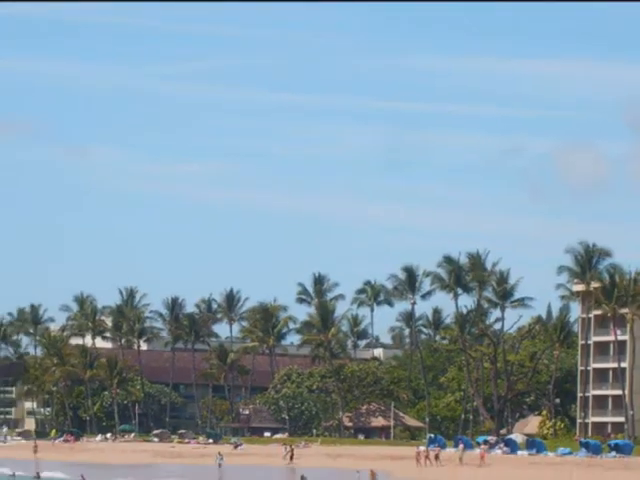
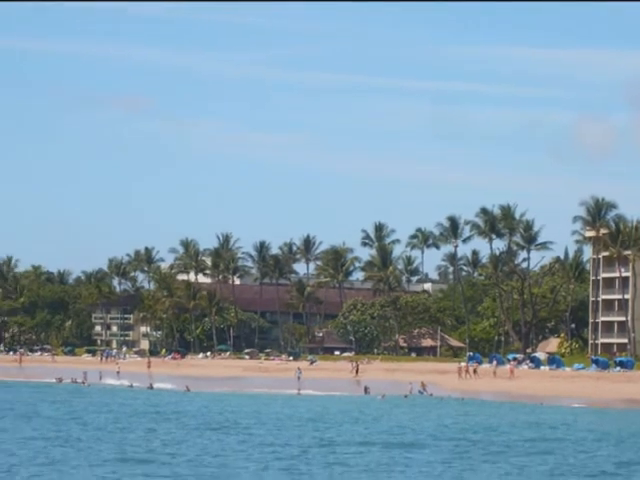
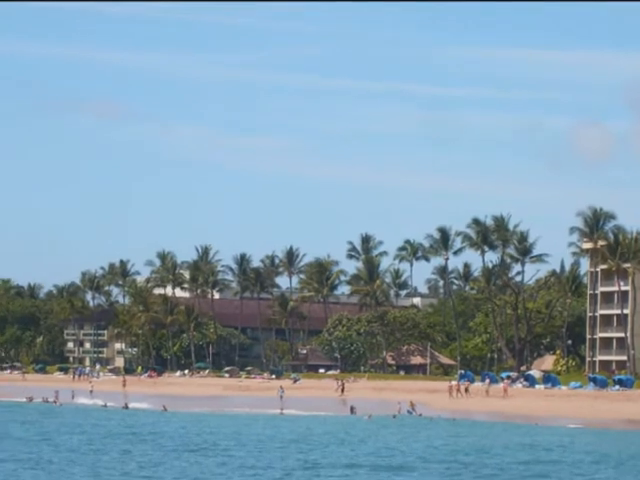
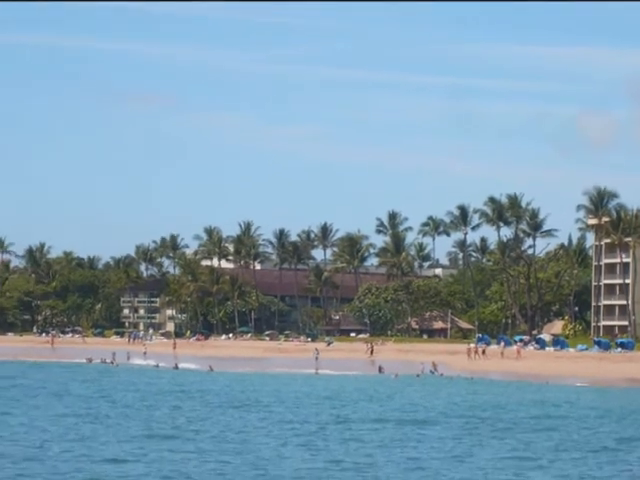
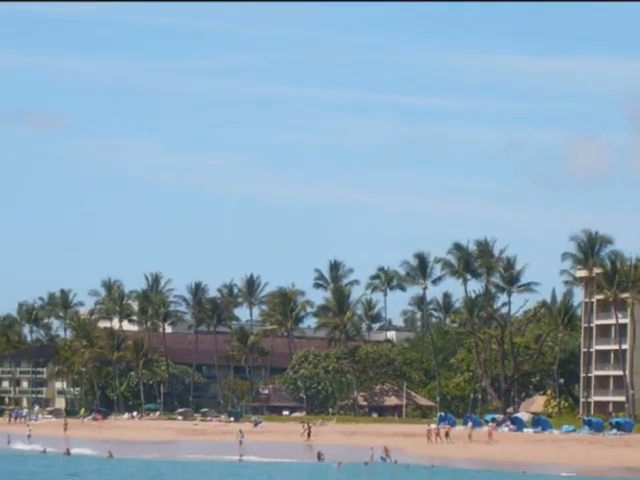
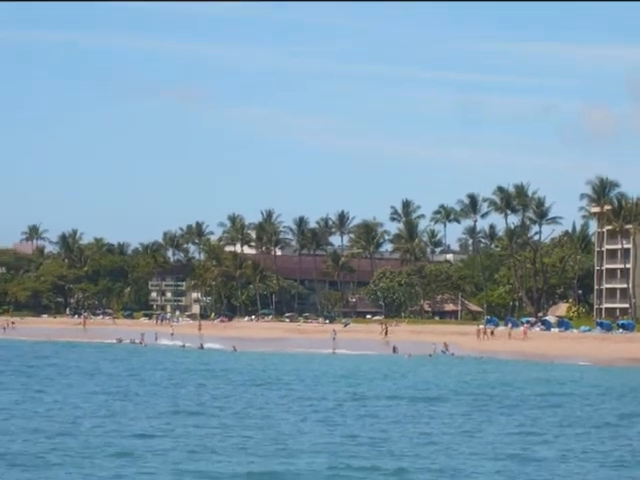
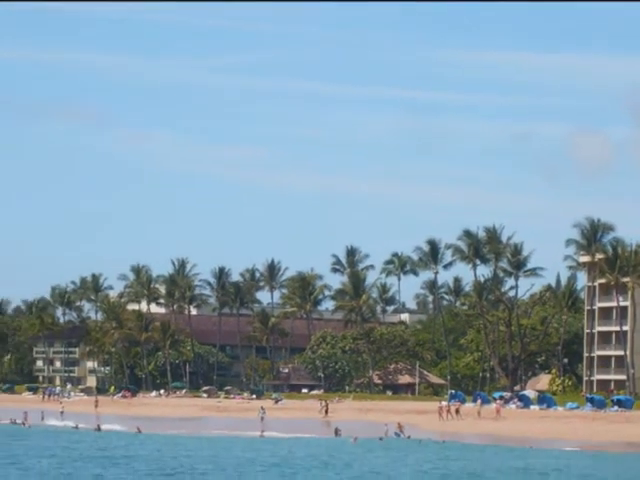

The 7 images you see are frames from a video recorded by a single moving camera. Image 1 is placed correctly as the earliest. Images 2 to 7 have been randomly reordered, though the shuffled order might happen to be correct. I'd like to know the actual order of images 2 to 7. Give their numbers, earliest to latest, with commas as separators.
5, 7, 3, 2, 4, 6
